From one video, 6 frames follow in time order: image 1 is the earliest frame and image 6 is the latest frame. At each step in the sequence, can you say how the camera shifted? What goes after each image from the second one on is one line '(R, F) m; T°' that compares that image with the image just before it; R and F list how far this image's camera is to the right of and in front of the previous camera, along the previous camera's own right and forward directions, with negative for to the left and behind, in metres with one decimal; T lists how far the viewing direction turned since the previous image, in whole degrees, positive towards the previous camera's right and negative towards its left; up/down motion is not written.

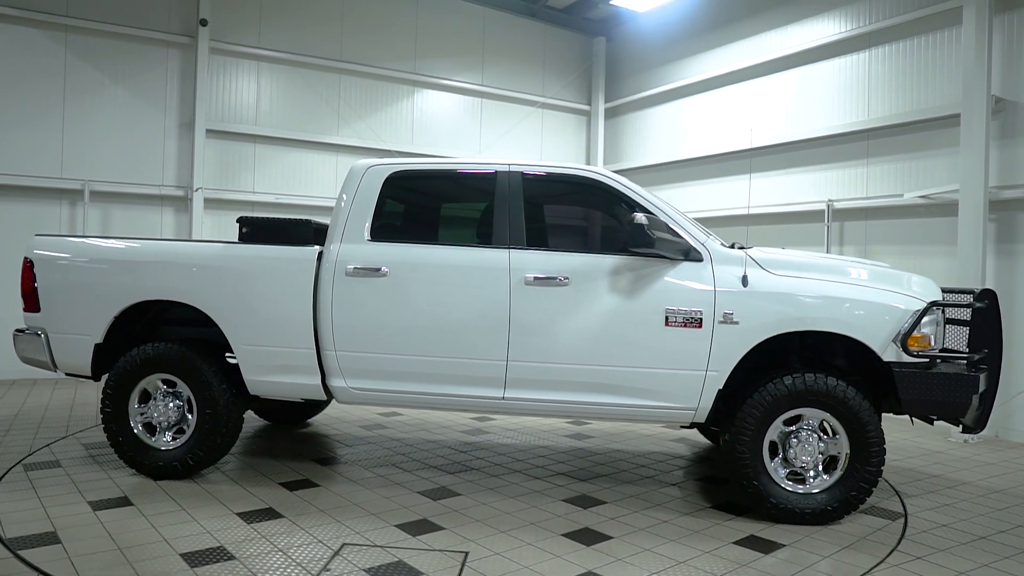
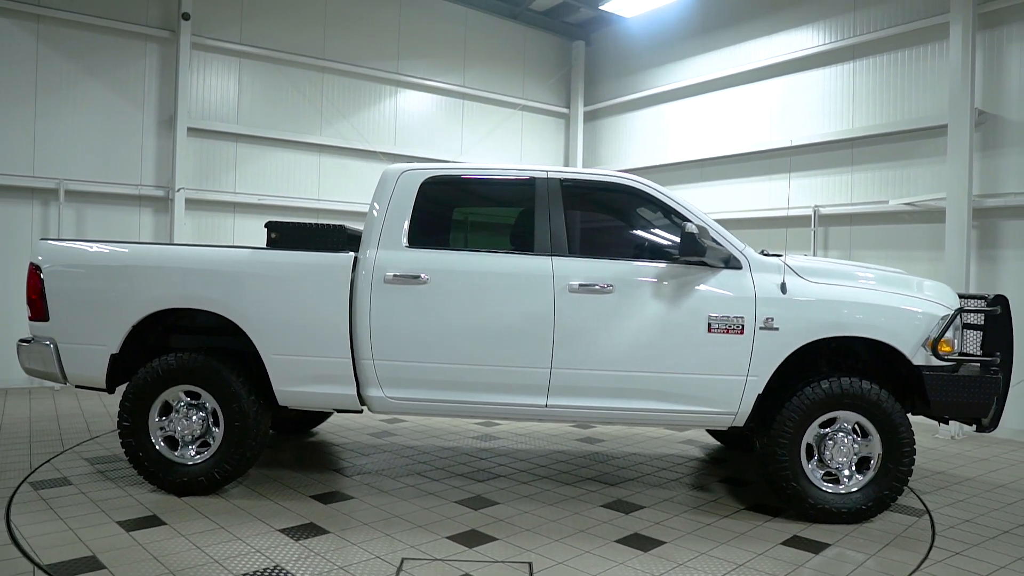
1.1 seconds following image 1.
(-0.5, 0.0) m; +4°
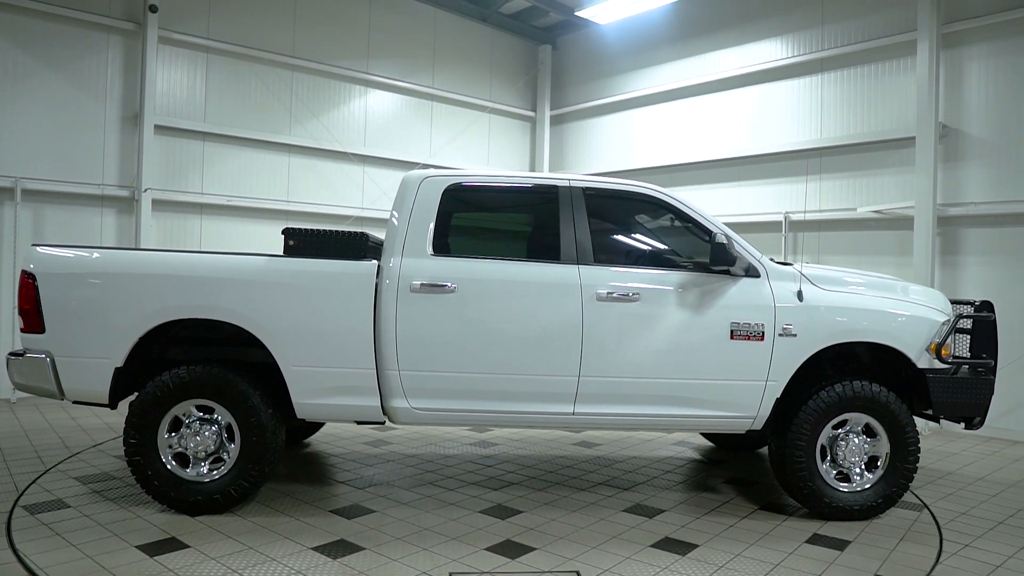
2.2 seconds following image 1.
(-0.5, 0.0) m; +5°
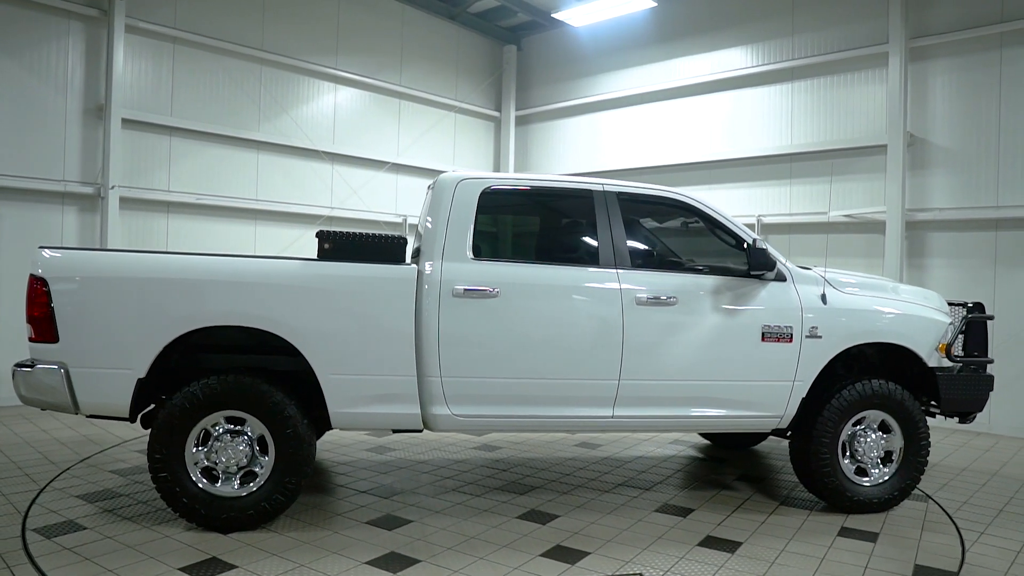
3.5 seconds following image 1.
(-0.6, +0.1) m; +6°
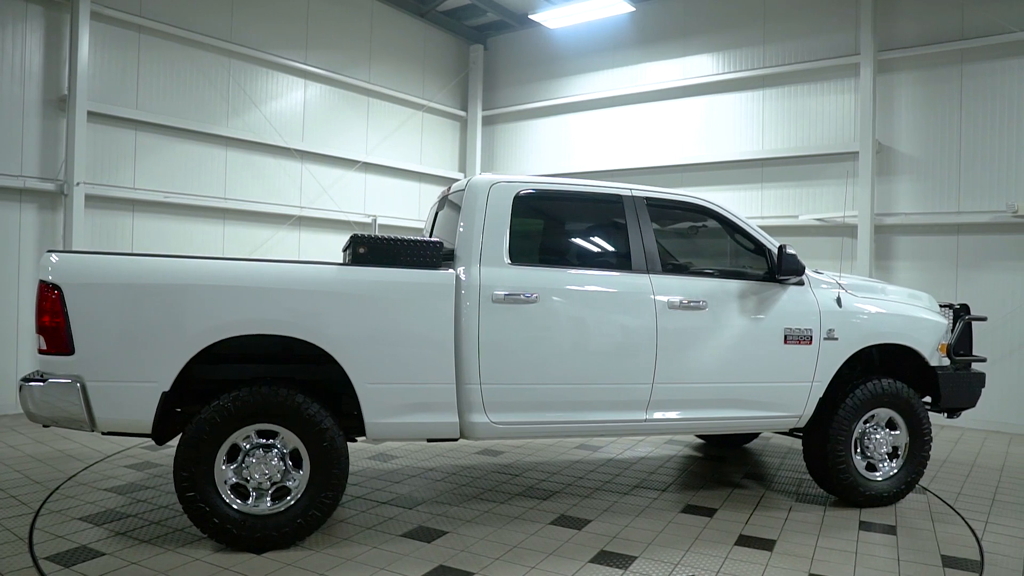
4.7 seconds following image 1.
(-0.6, +0.1) m; +6°
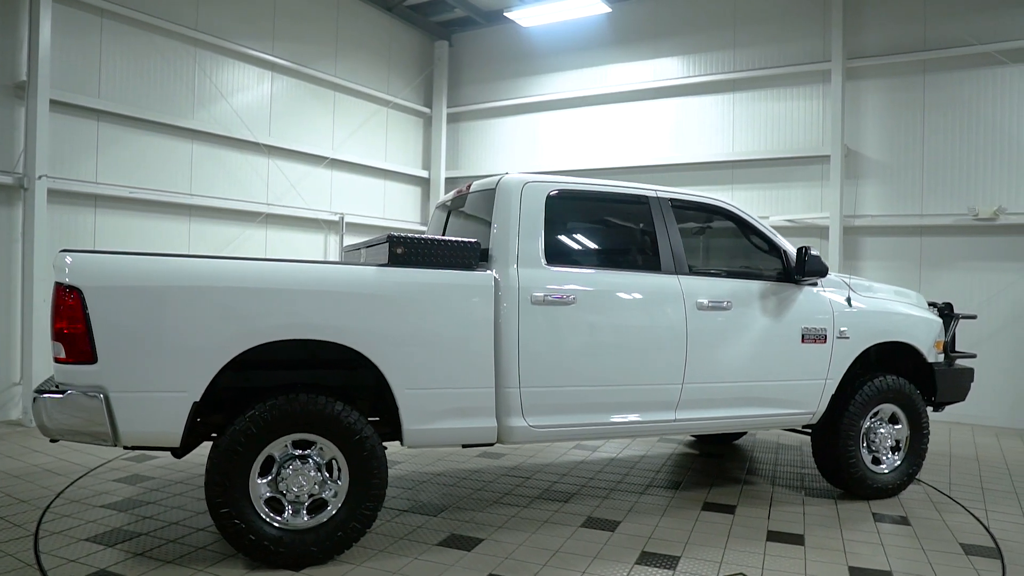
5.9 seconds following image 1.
(-0.6, +0.1) m; +6°
